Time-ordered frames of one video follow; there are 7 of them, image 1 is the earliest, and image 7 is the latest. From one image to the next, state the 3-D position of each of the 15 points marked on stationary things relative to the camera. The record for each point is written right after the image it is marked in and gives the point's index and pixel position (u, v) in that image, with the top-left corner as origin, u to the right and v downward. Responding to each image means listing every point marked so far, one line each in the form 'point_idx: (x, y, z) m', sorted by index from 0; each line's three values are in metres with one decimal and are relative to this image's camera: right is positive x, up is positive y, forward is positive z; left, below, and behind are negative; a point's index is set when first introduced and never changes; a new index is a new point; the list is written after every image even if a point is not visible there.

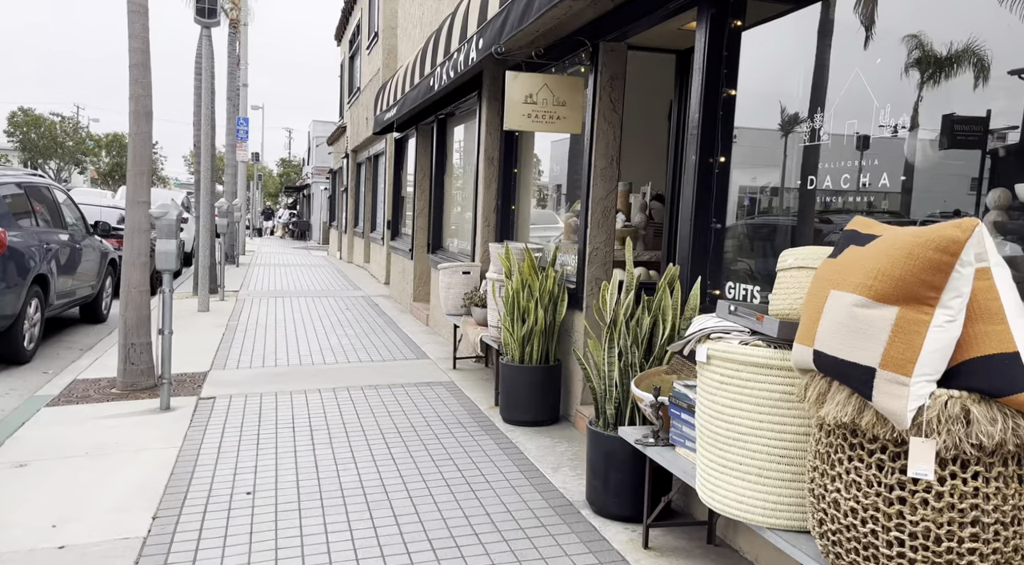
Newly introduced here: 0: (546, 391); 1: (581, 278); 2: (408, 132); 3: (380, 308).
0: (+0.2, -0.7, +4.8) m
1: (+0.5, 0.0, +4.8) m
2: (-1.5, +2.3, +11.2) m
3: (-1.9, -0.4, +10.6) m
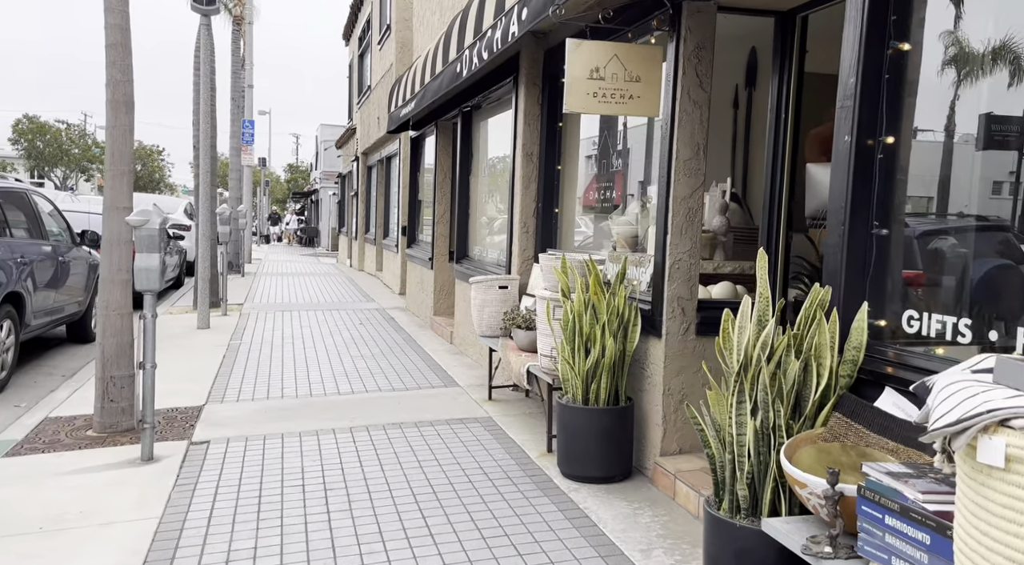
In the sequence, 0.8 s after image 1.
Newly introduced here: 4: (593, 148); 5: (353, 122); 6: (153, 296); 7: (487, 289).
0: (+0.6, -0.8, +3.9) m
1: (+0.8, -0.1, +3.9) m
2: (-1.2, +2.1, +10.3) m
3: (-1.5, -0.5, +9.7) m
4: (+0.7, +1.0, +5.4) m
5: (-4.3, +4.4, +19.8) m
6: (-2.1, -0.1, +4.3) m
7: (-0.2, -0.1, +5.5) m
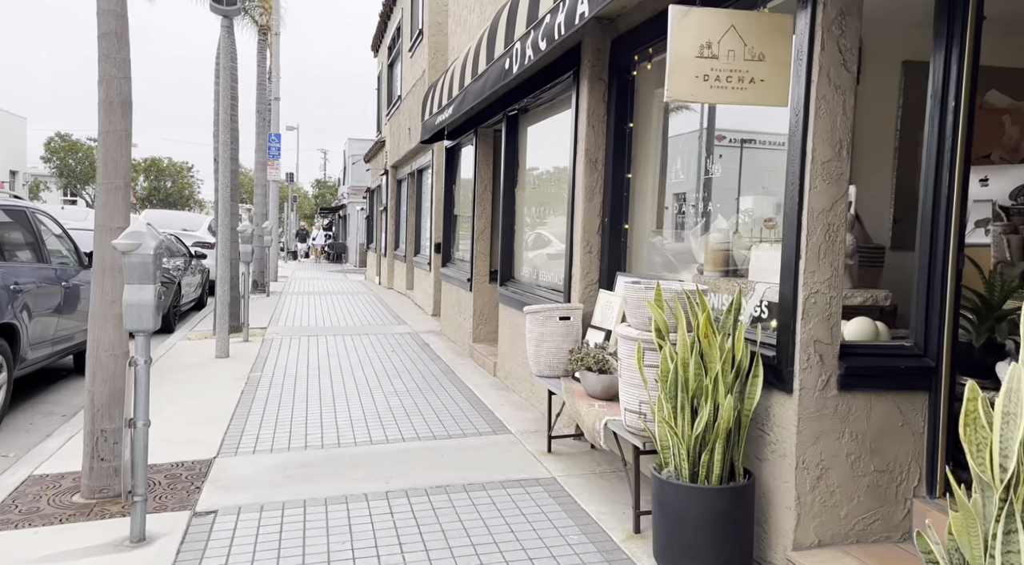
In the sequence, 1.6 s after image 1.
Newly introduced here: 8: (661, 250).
0: (+0.9, -1.0, +3.0) m
1: (+1.1, -0.2, +3.0) m
2: (-0.6, +1.8, +9.5) m
3: (-1.0, -0.8, +8.9) m
4: (+1.1, +0.8, +4.5) m
5: (-3.4, +3.9, +19.2) m
6: (-1.7, -0.3, +3.5) m
7: (+0.2, -0.2, +4.7) m
8: (+1.0, +0.2, +4.7) m
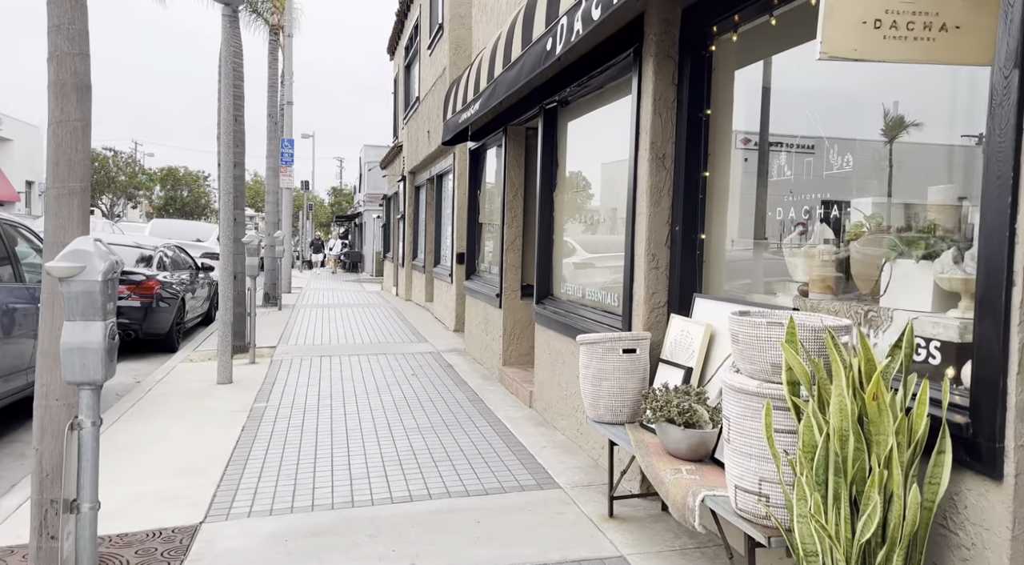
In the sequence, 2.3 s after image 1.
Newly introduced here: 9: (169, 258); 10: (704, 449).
0: (+1.1, -1.1, +2.1) m
1: (+1.4, -0.3, +2.1) m
2: (-0.2, +1.7, +8.7) m
3: (-0.6, -1.0, +8.0) m
4: (+1.3, +0.7, +3.6) m
5: (-2.8, +3.6, +18.4) m
6: (-1.5, -0.4, +2.6) m
7: (+0.5, -0.4, +3.8) m
8: (+1.2, +0.1, +3.8) m
9: (-5.2, +0.4, +11.2) m
10: (+0.8, -0.7, +3.1) m
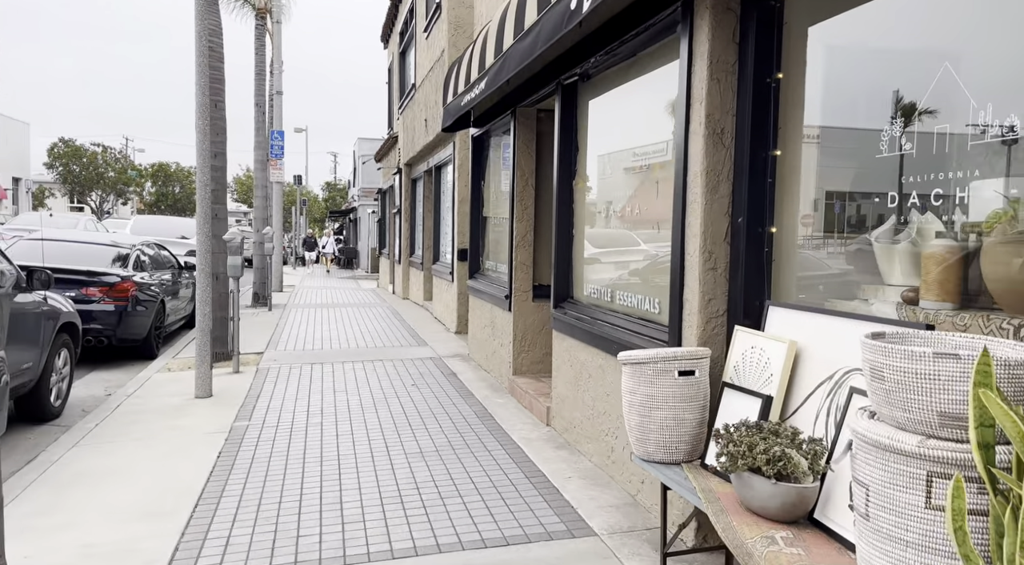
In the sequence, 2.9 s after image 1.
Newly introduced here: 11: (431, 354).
0: (+1.3, -1.1, +1.3) m
1: (+1.5, -0.4, +1.3) m
2: (-0.2, +1.7, +7.9) m
3: (-0.5, -1.0, +7.2) m
4: (+1.4, +0.7, +2.8) m
5: (-2.8, +3.7, +17.6) m
6: (-1.4, -0.4, +1.9) m
7: (+0.6, -0.4, +3.0) m
8: (+1.3, +0.1, +3.0) m
9: (-5.2, +0.4, +10.4) m
10: (+1.0, -0.7, +2.4) m
11: (-1.0, -0.9, +8.7) m
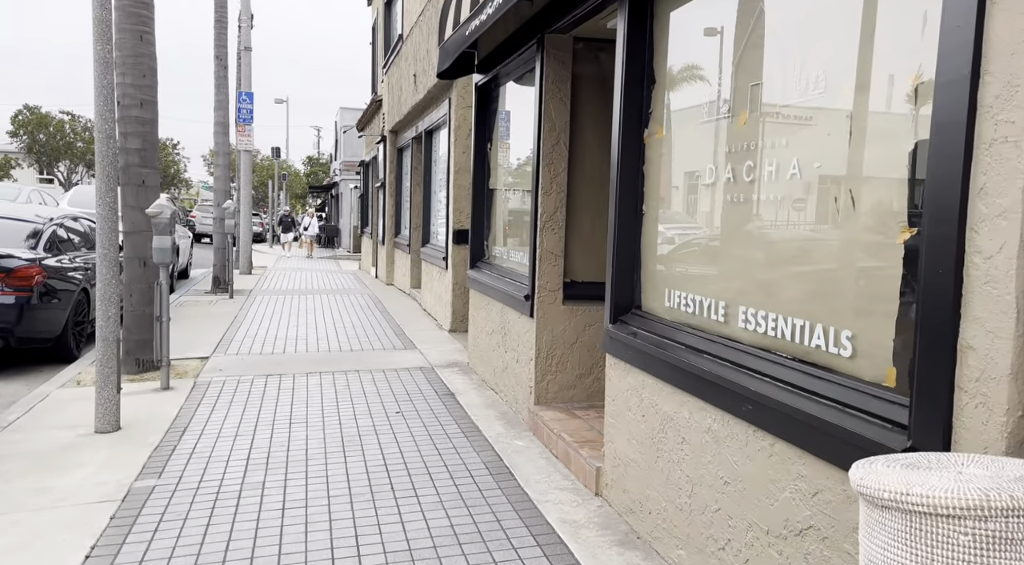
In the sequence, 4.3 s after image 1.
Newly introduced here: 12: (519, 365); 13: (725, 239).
0: (+1.5, -1.3, -0.4) m
1: (+1.7, -0.5, -0.4) m
2: (0.0, +1.7, +6.0) m
3: (-0.4, -0.9, +5.4) m
4: (+1.7, +0.6, +1.0) m
5: (-2.9, +4.0, +15.6) m
6: (-1.1, -0.5, 0.0) m
7: (+0.8, -0.5, +1.3) m
8: (+1.6, 0.0, +1.3) m
9: (-5.1, +0.6, +8.5) m
10: (+1.2, -0.8, +0.6) m
11: (-0.9, -0.8, +6.9) m
12: (+0.1, -0.6, +5.1) m
13: (+0.9, +0.2, +2.8) m
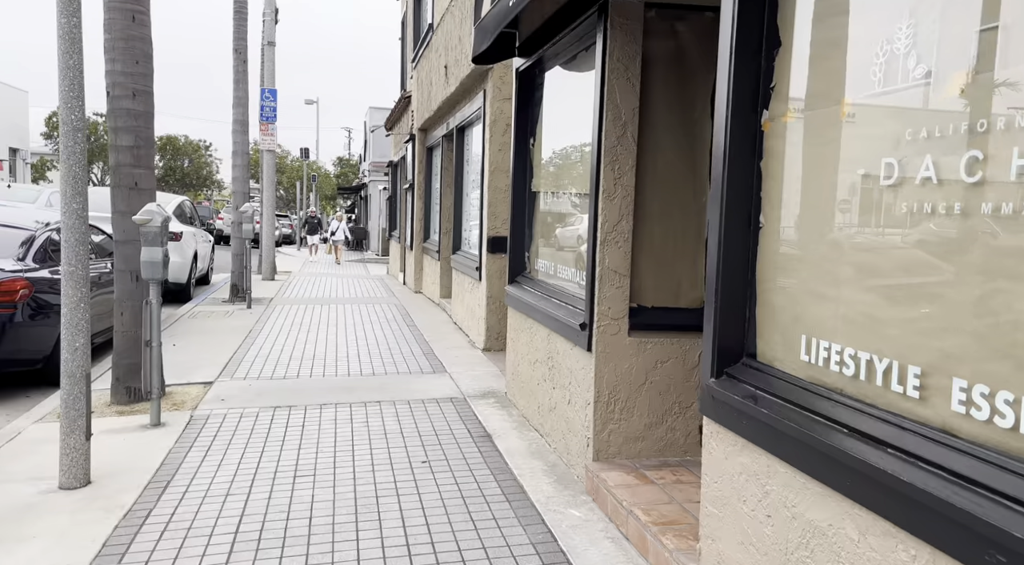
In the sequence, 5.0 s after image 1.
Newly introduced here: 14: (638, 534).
0: (+1.6, -1.4, -1.4) m
1: (+1.8, -0.6, -1.5) m
2: (+0.3, +1.6, +5.1) m
3: (-0.1, -1.1, +4.5) m
4: (+1.8, +0.4, 0.0) m
5: (-2.1, +3.9, +14.8) m
6: (-1.0, -0.6, -0.9) m
7: (+1.0, -0.6, +0.3) m
8: (+1.7, -0.2, +0.3) m
9: (-4.7, +0.4, +7.7) m
10: (+1.3, -1.0, -0.4) m
11: (-0.5, -0.9, +6.0) m
12: (+0.3, -0.7, +4.2) m
13: (+1.1, 0.0, +1.9) m
14: (+0.6, -1.1, +3.2) m
